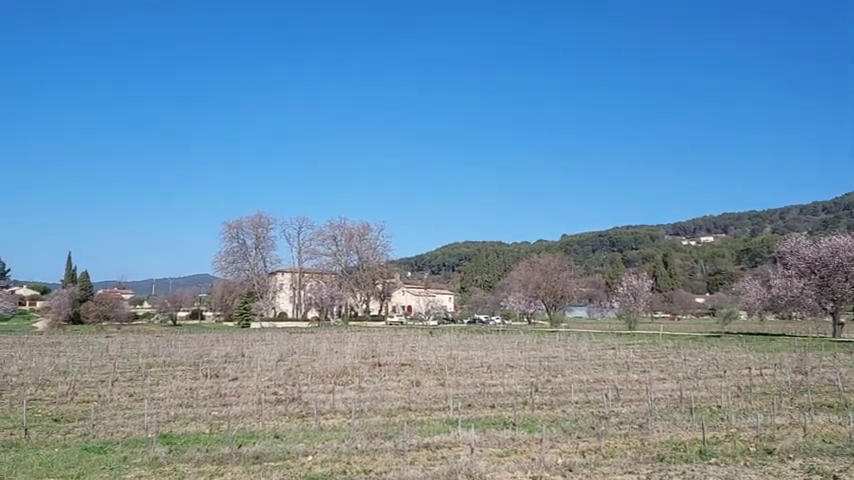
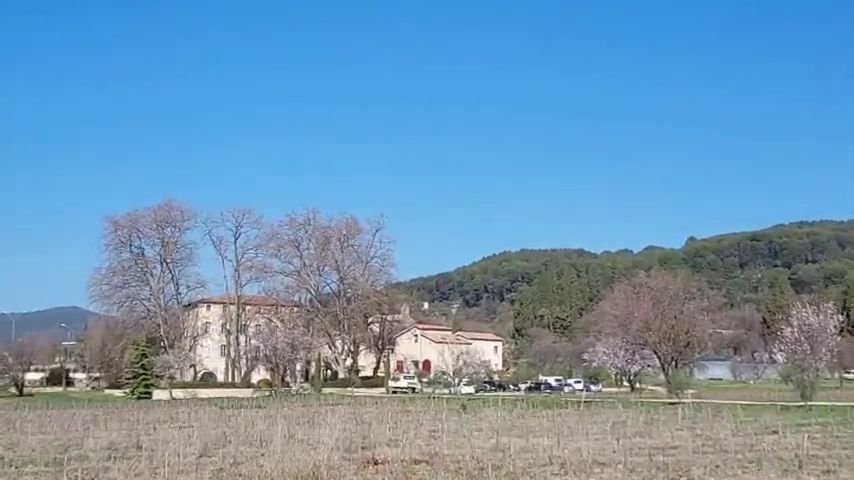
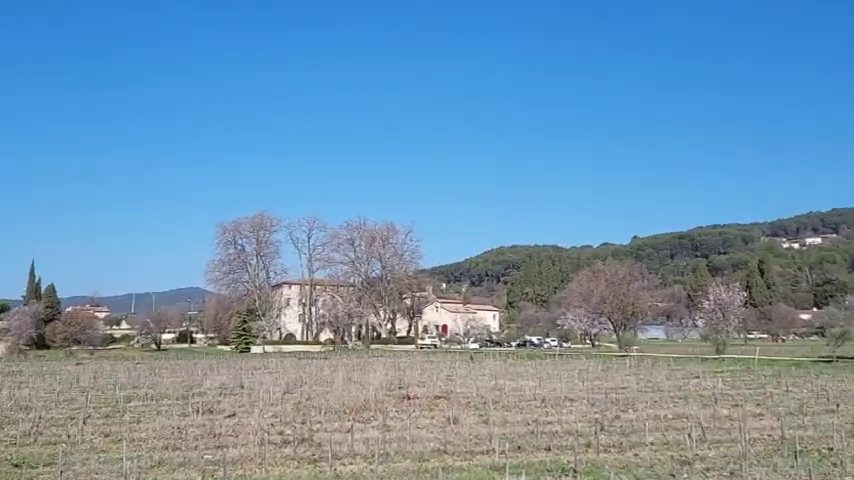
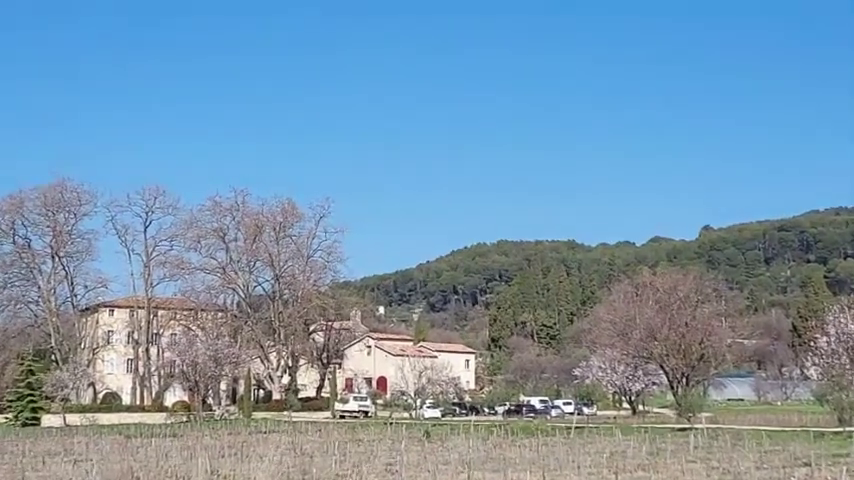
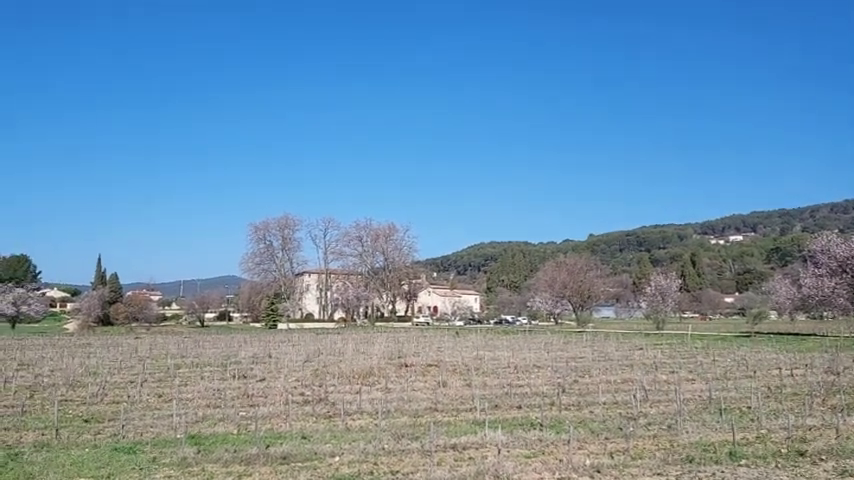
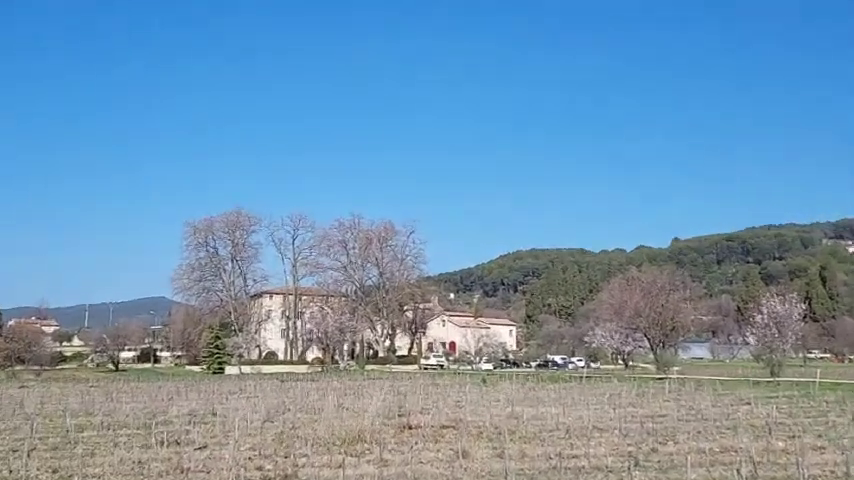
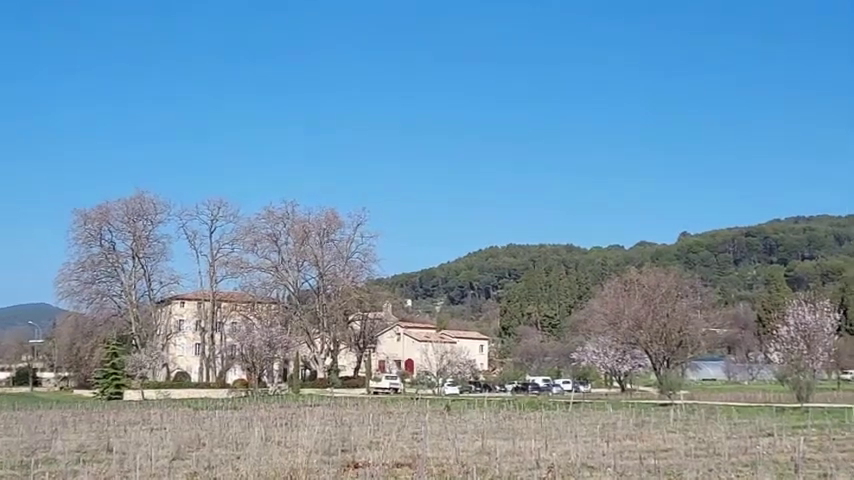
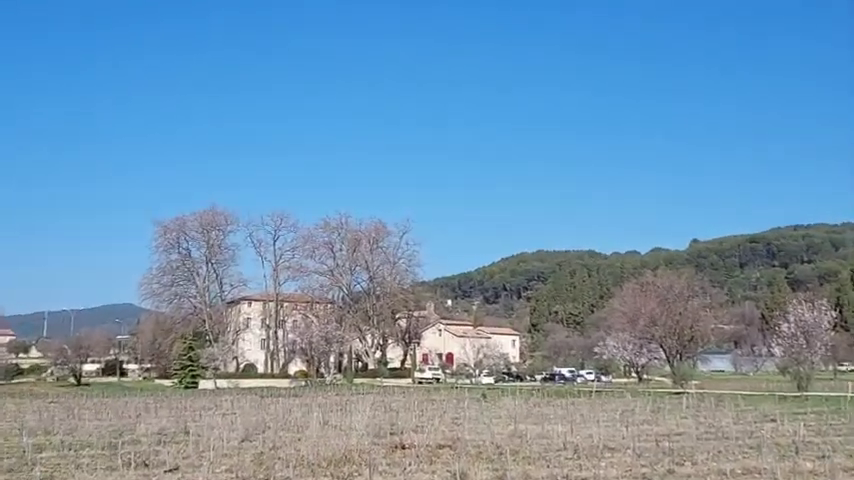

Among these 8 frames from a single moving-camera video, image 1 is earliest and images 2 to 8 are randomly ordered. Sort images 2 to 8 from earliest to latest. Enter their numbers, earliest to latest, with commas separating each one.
5, 3, 6, 8, 2, 7, 4
